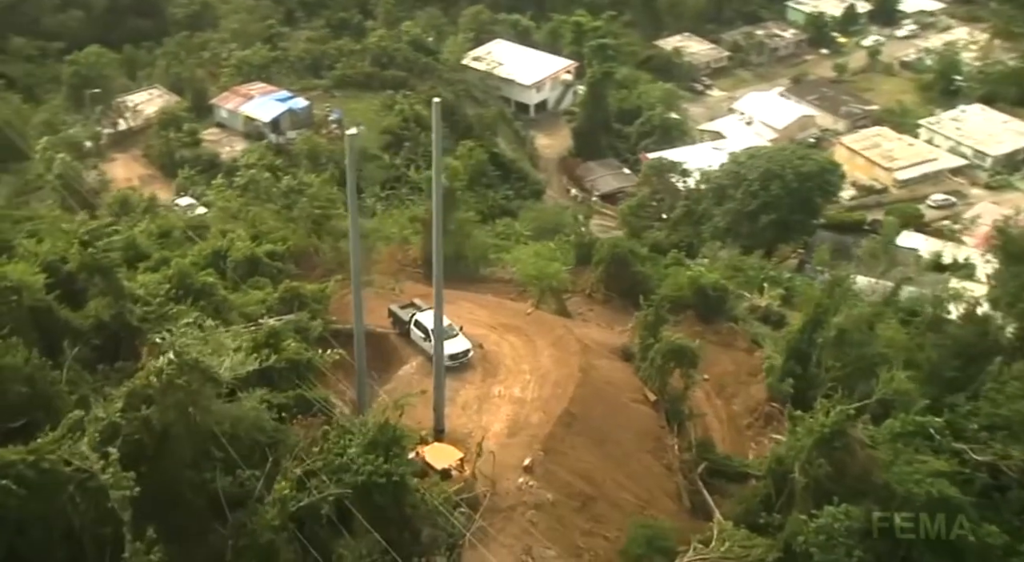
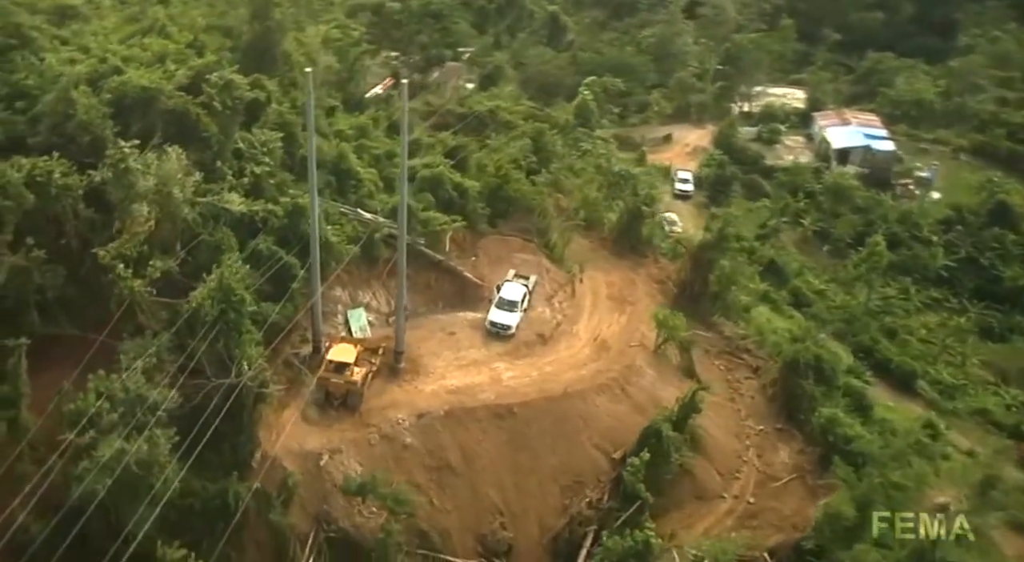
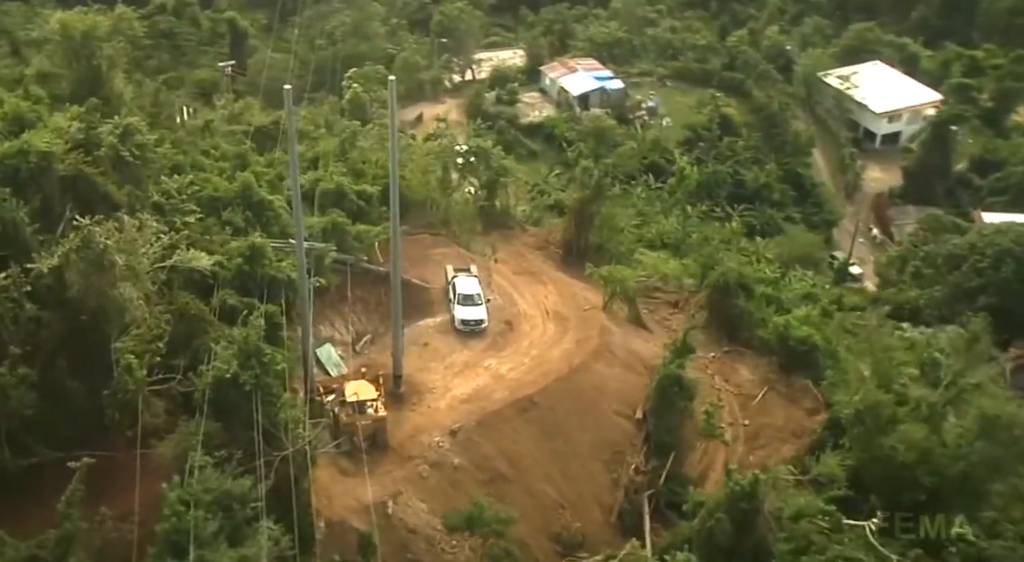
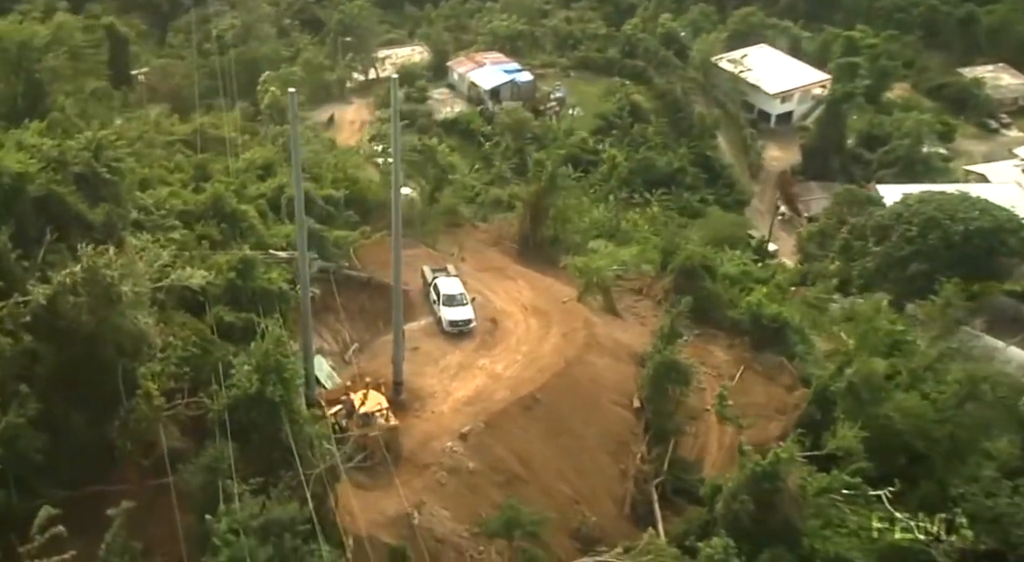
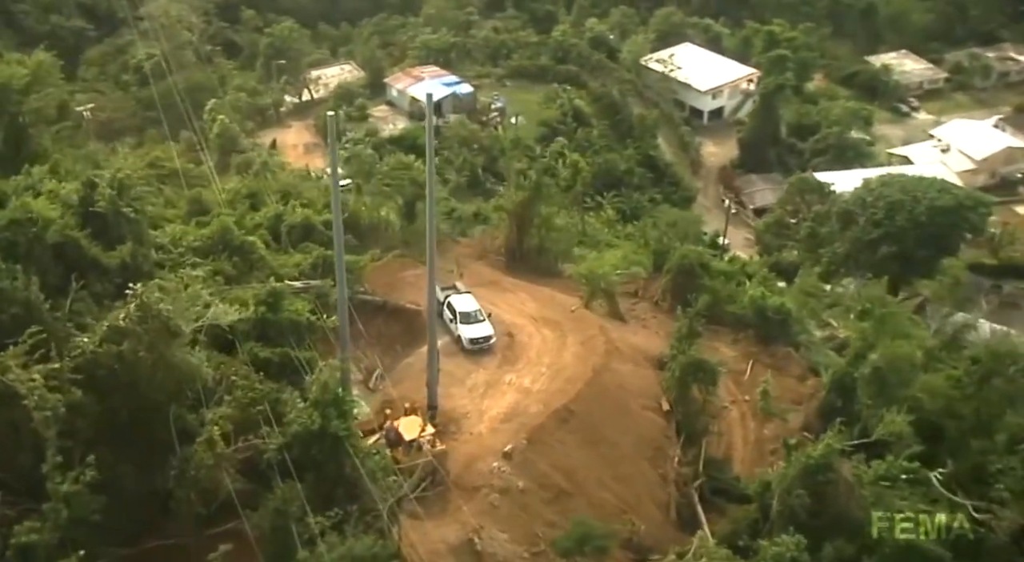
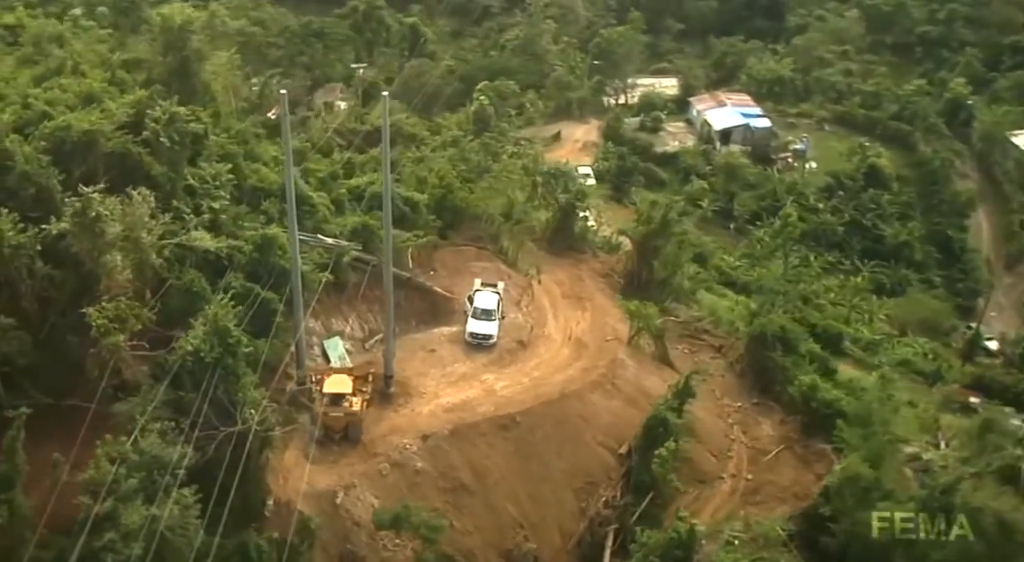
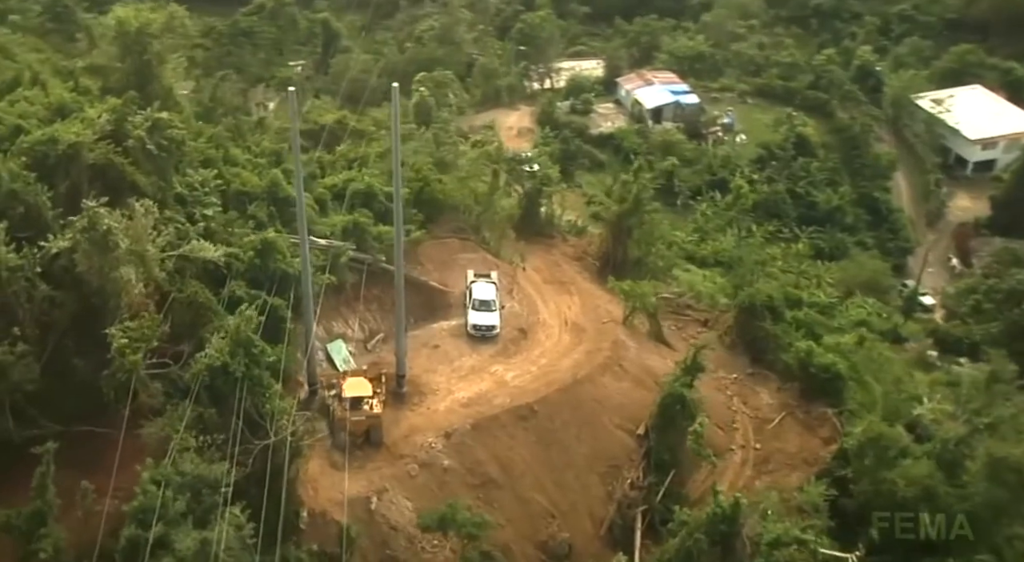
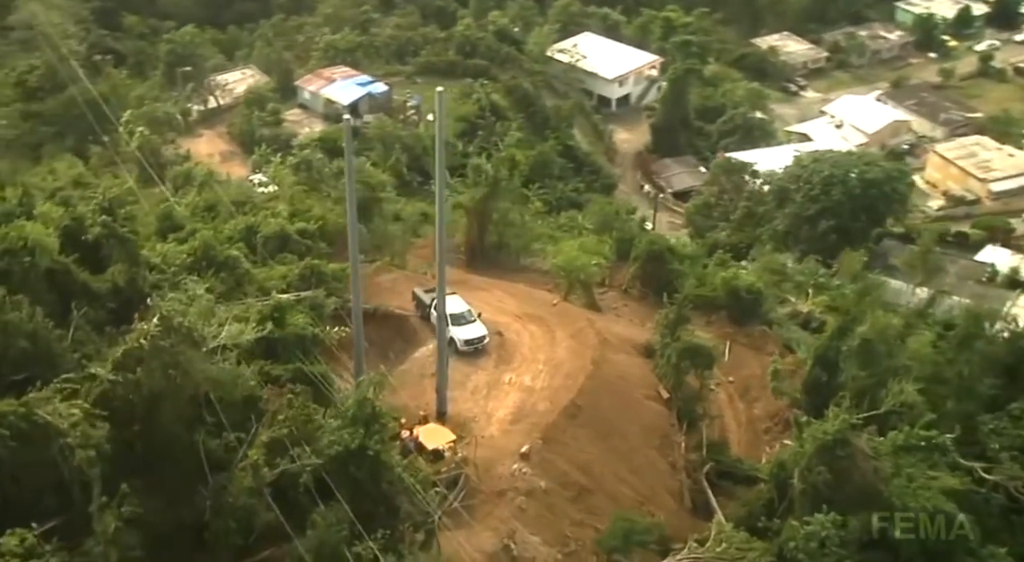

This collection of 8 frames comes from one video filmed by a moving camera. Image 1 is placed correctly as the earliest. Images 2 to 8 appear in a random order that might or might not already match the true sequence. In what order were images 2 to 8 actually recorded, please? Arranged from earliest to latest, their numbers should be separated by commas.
8, 5, 4, 3, 7, 6, 2
